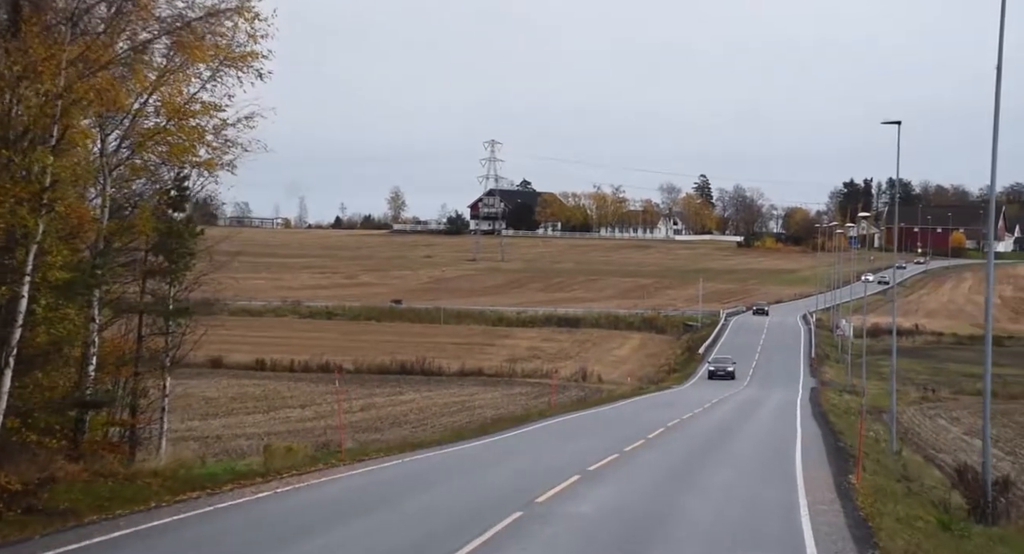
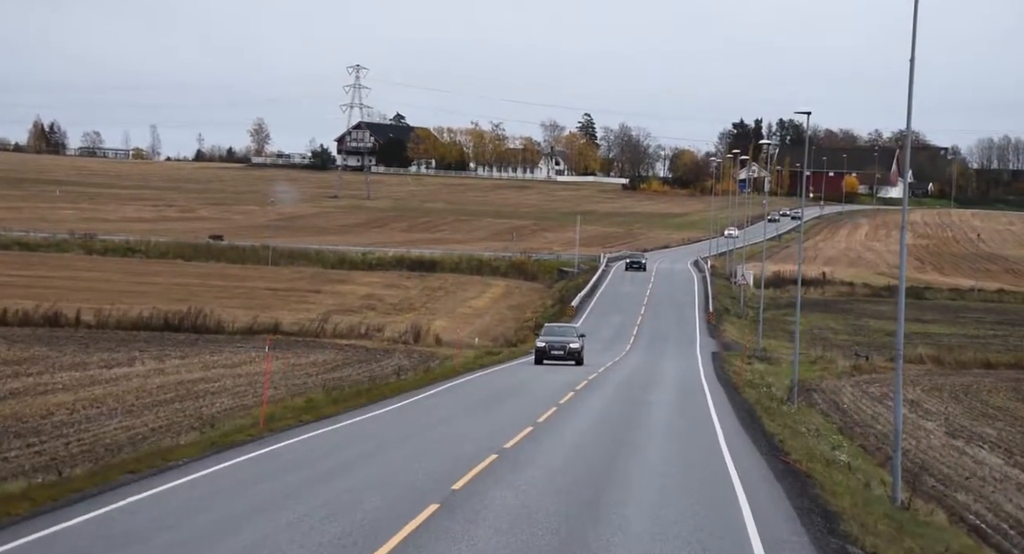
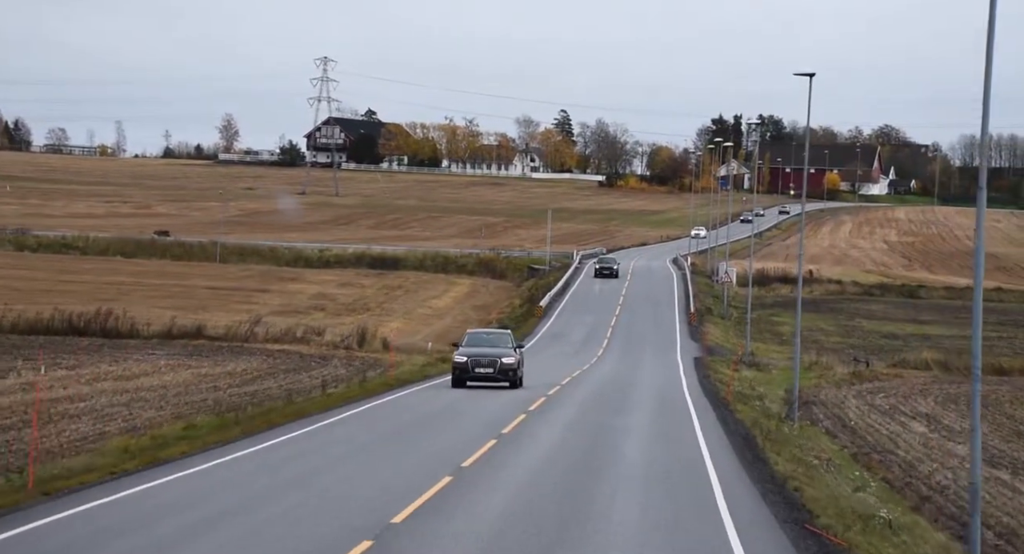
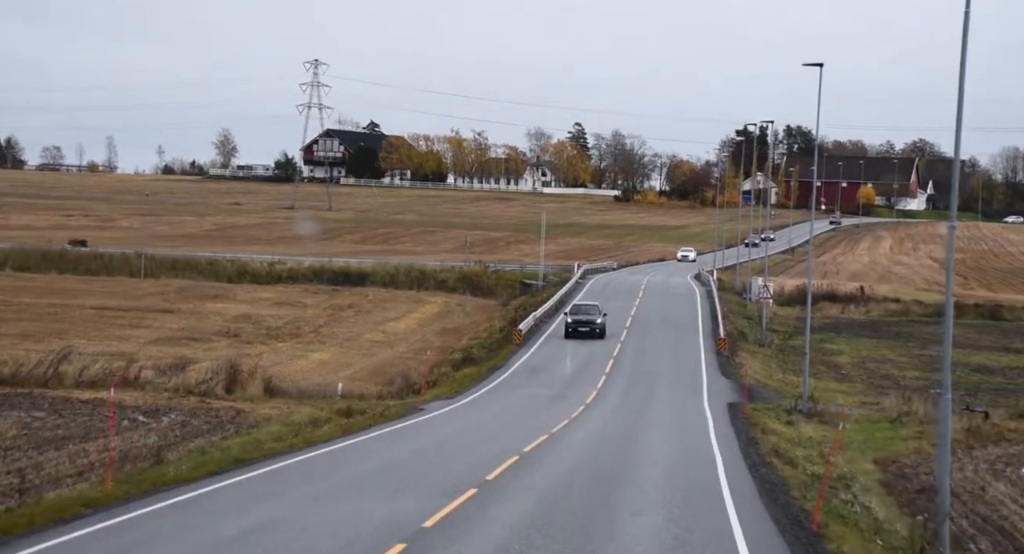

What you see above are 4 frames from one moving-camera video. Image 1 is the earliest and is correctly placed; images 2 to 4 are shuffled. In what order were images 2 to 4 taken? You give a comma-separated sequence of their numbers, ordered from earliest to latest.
2, 3, 4
